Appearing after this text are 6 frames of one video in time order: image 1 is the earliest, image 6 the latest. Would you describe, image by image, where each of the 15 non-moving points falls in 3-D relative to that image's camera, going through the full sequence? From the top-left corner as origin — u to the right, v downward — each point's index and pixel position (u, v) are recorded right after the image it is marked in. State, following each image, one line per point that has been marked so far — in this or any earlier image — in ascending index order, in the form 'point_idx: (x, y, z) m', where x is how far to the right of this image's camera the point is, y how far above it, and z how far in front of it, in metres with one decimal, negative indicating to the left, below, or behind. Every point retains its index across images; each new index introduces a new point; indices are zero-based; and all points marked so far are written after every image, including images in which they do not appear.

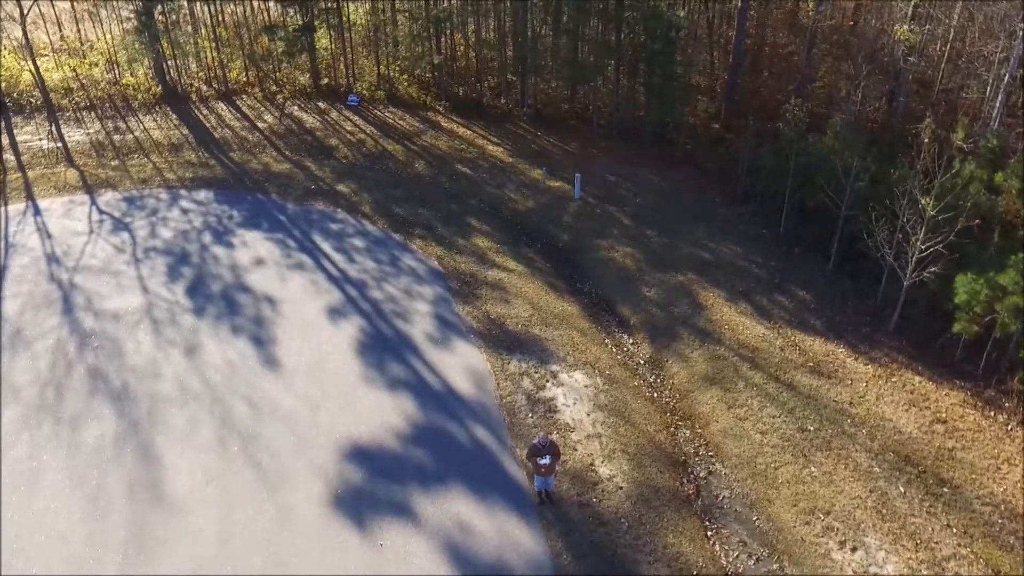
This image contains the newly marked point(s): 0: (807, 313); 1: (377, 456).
0: (+6.5, -0.5, +15.7) m
1: (-2.2, -2.8, +11.8) m
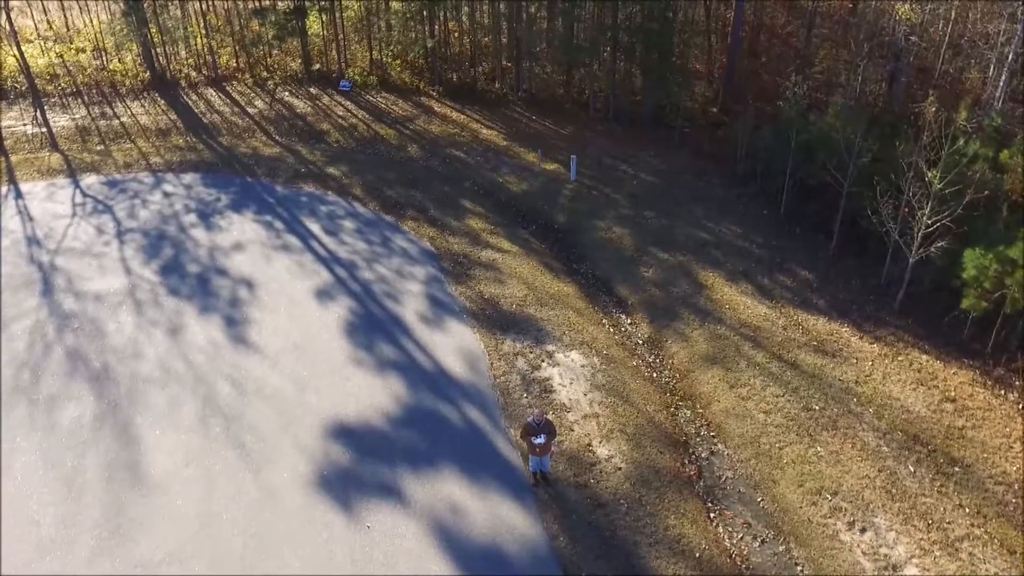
0: (+6.4, -0.1, +15.3) m
1: (-2.3, -2.4, +11.3) m
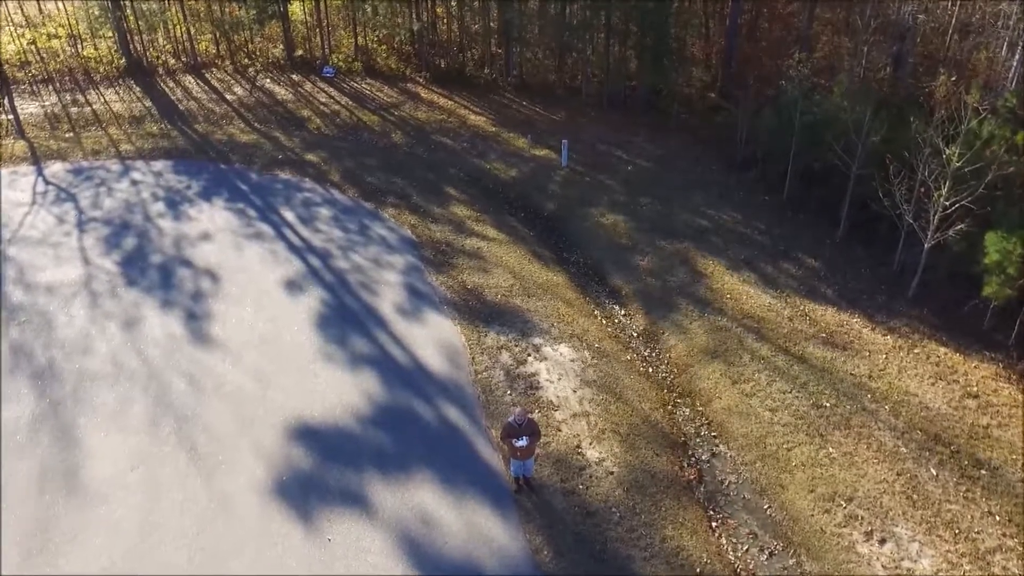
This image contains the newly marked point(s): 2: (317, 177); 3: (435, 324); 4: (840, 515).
0: (+6.1, +0.1, +14.3) m
1: (-2.6, -2.2, +10.2) m
2: (-5.1, +2.9, +18.7) m
3: (-1.4, -0.7, +12.7) m
4: (+4.4, -3.0, +9.5) m
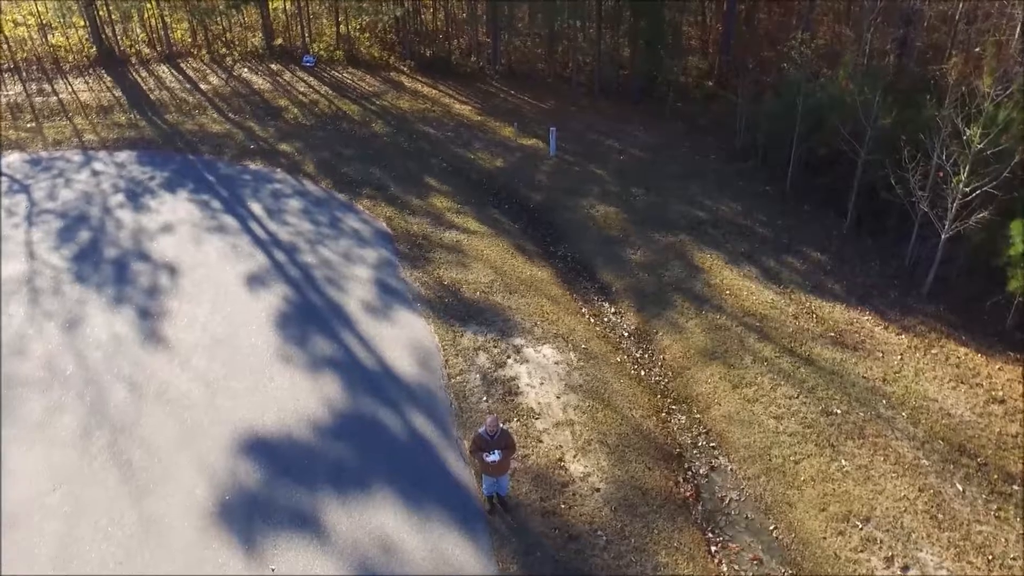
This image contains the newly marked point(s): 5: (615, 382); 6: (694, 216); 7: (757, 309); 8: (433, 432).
0: (+5.8, +0.2, +13.2) m
1: (-2.9, -2.1, +9.1) m
2: (-5.5, +3.0, +17.6) m
3: (-1.7, -0.6, +11.6) m
4: (+4.0, -2.9, +8.4) m
5: (+1.5, -1.4, +10.6) m
6: (+3.8, +1.5, +15.0) m
7: (+4.2, -0.4, +12.1) m
8: (-1.1, -1.9, +9.5) m
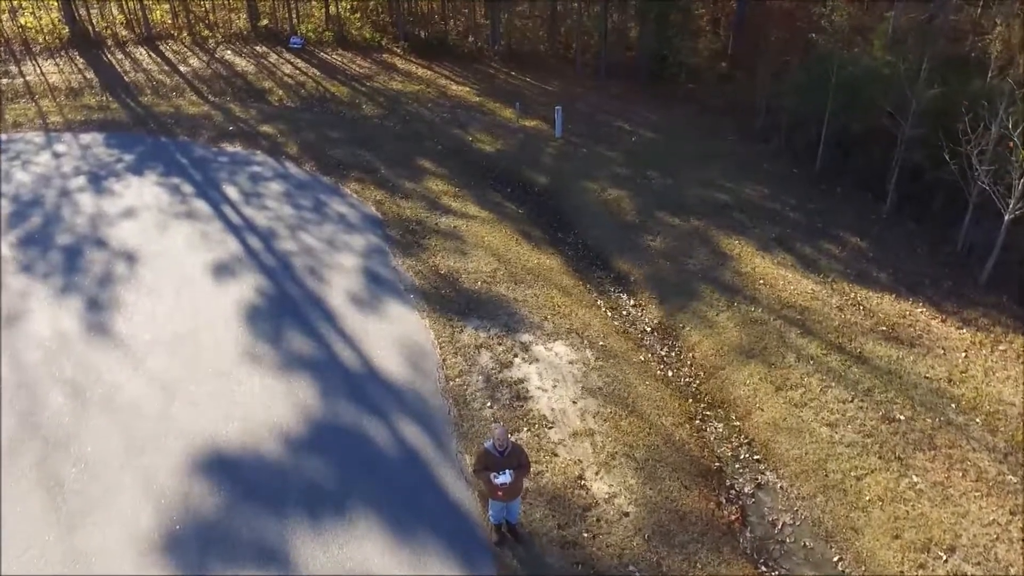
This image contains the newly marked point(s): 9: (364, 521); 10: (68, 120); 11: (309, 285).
0: (+5.8, +0.4, +11.7) m
1: (-2.8, -1.9, +7.6) m
2: (-5.4, +3.1, +16.1) m
3: (-1.6, -0.4, +10.1) m
4: (+4.2, -2.7, +6.9) m
5: (+1.6, -1.2, +9.1) m
6: (+3.9, +1.7, +13.6) m
7: (+4.2, -0.2, +10.7) m
8: (-0.9, -1.8, +8.1) m
9: (-1.5, -2.3, +7.1) m
10: (-11.2, +4.2, +18.0) m
11: (-3.1, +0.1, +10.8) m
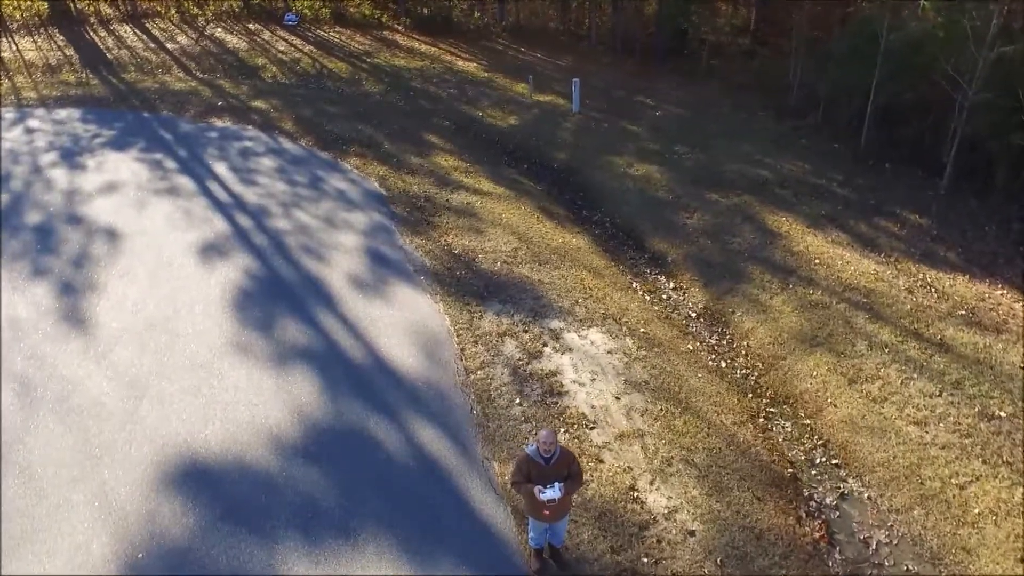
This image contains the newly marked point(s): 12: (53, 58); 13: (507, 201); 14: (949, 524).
0: (+6.1, +0.7, +10.5) m
1: (-2.5, -1.7, +6.3) m
2: (-5.1, +3.4, +14.7) m
3: (-1.3, -0.2, +8.8) m
4: (+4.5, -2.5, +5.6) m
5: (+2.0, -1.0, +7.8) m
6: (+4.2, +2.0, +12.3) m
7: (+4.6, +0.1, +9.4) m
8: (-0.6, -1.5, +6.8) m
9: (-1.1, -2.1, +5.8) m
10: (-10.9, +4.4, +16.6) m
11: (-2.7, +0.3, +9.5) m
12: (-12.7, +6.4, +19.9) m
13: (-0.1, +1.4, +11.5) m
14: (+3.9, -2.1, +6.3) m
